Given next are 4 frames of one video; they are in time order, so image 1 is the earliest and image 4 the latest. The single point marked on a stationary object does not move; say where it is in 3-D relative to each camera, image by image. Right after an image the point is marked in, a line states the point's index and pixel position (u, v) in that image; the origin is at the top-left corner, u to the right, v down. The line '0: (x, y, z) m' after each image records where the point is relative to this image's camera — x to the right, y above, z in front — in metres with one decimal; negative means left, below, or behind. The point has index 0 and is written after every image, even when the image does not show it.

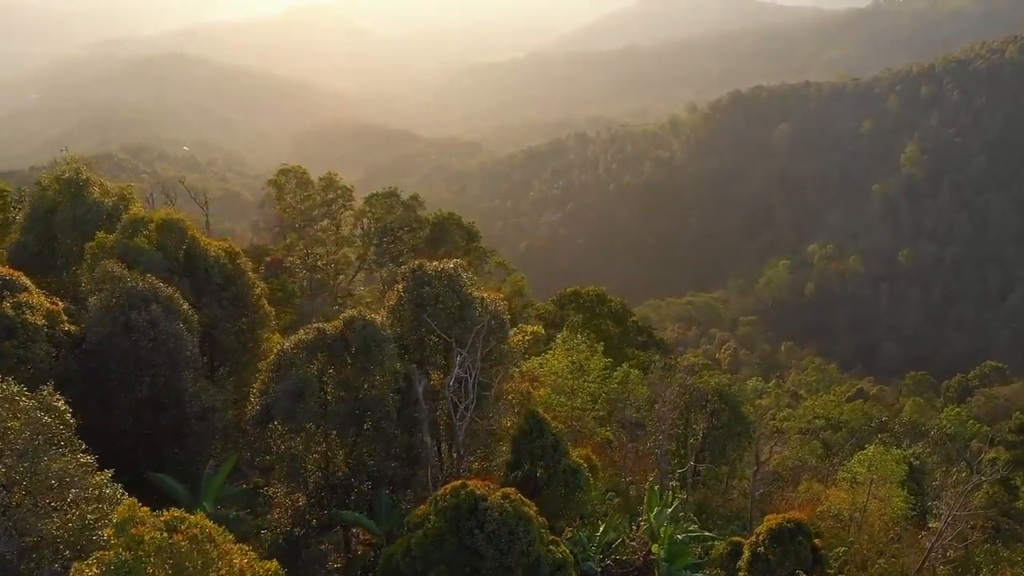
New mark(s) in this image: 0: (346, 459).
0: (-2.3, -2.4, +9.3) m
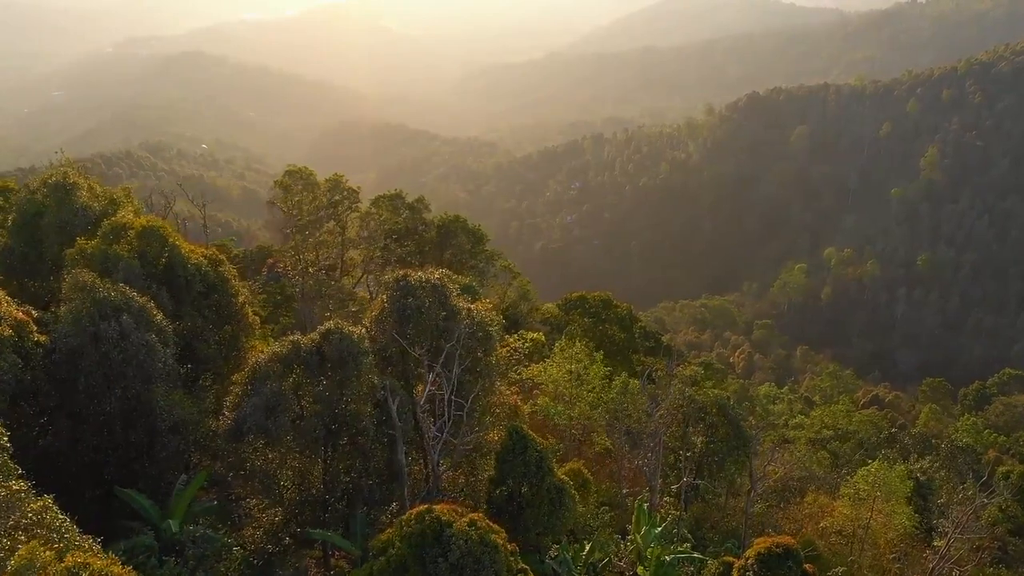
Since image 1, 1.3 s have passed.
0: (-2.6, -2.5, +9.1) m
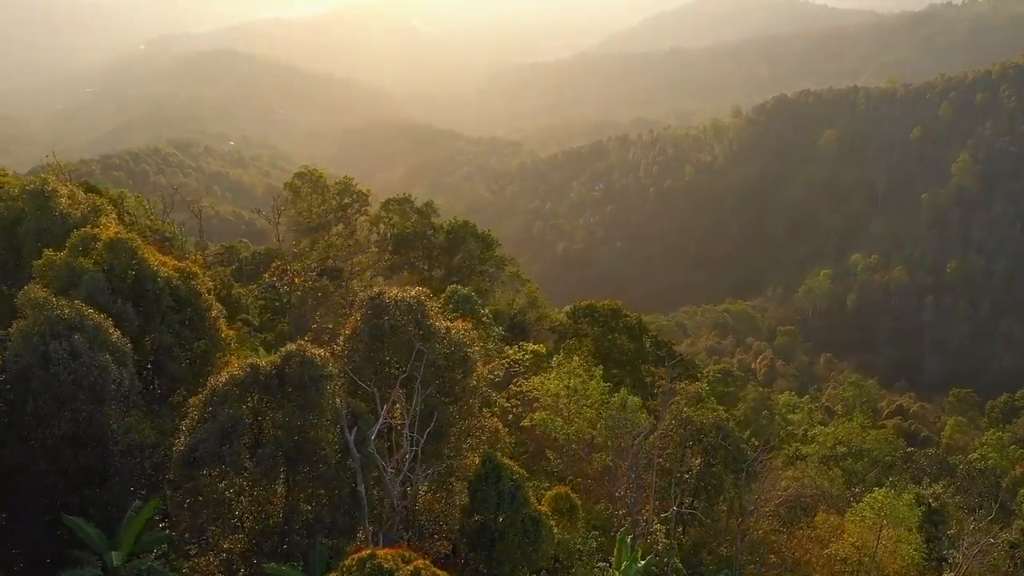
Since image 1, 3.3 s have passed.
0: (-3.0, -2.8, +8.7) m
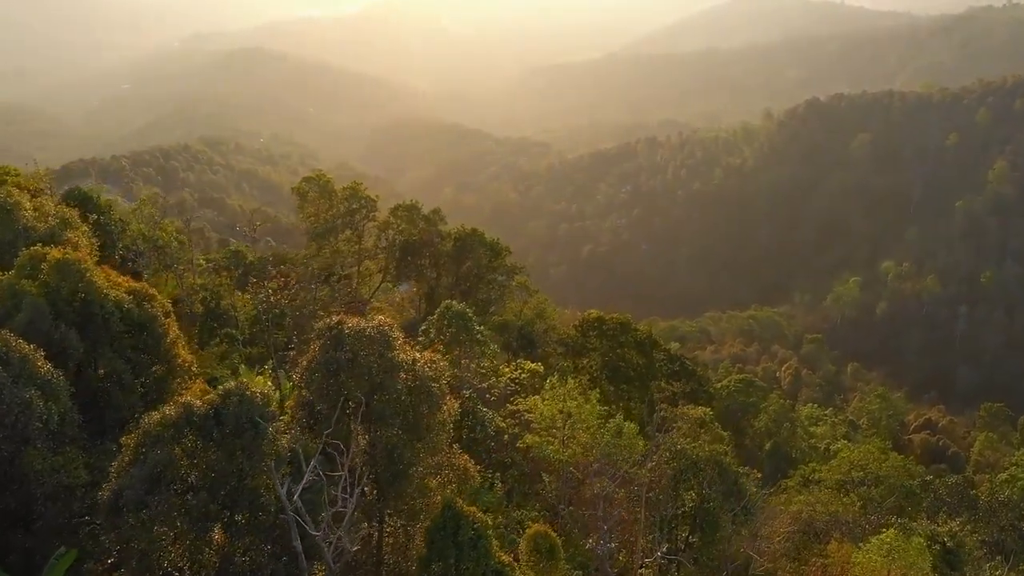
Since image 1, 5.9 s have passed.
0: (-3.6, -3.2, +8.1) m
